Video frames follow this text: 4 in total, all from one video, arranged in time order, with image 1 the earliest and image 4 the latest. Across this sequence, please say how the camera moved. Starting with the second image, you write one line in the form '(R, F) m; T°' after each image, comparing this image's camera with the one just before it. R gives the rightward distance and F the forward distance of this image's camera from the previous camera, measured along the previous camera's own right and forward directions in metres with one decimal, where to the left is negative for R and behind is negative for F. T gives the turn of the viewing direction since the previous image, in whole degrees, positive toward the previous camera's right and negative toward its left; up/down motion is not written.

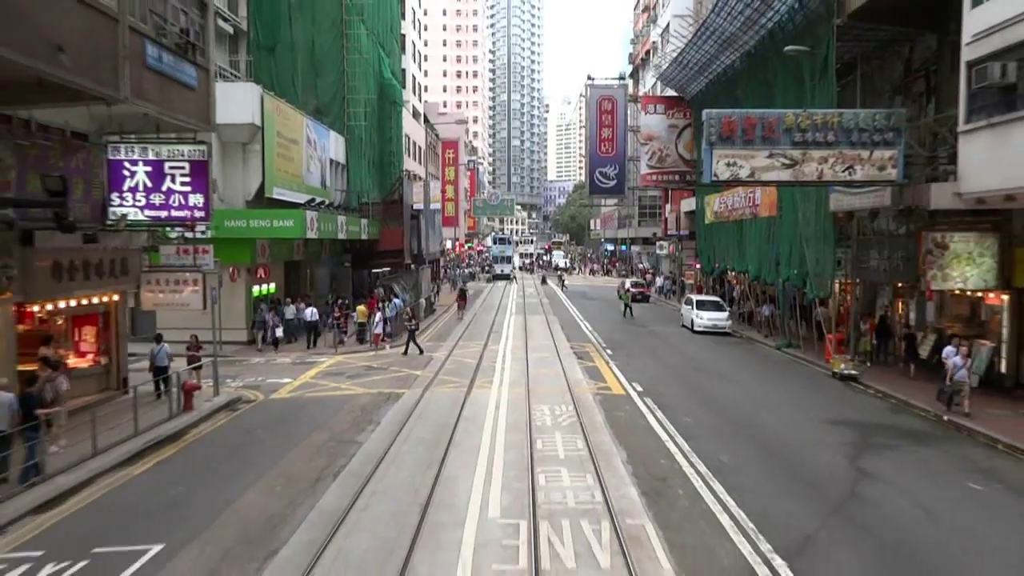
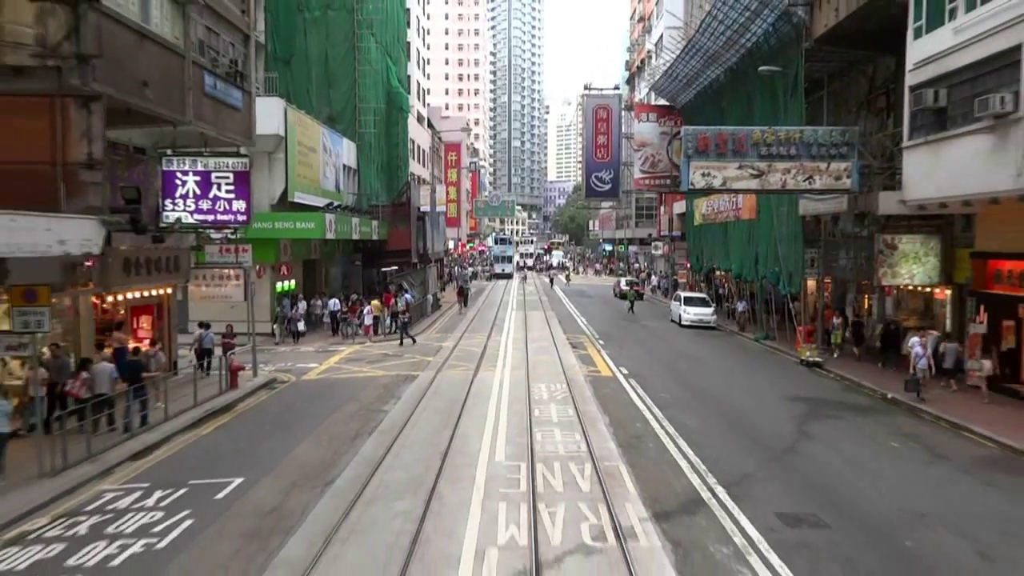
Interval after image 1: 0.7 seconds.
(0.0, -2.6) m; 0°
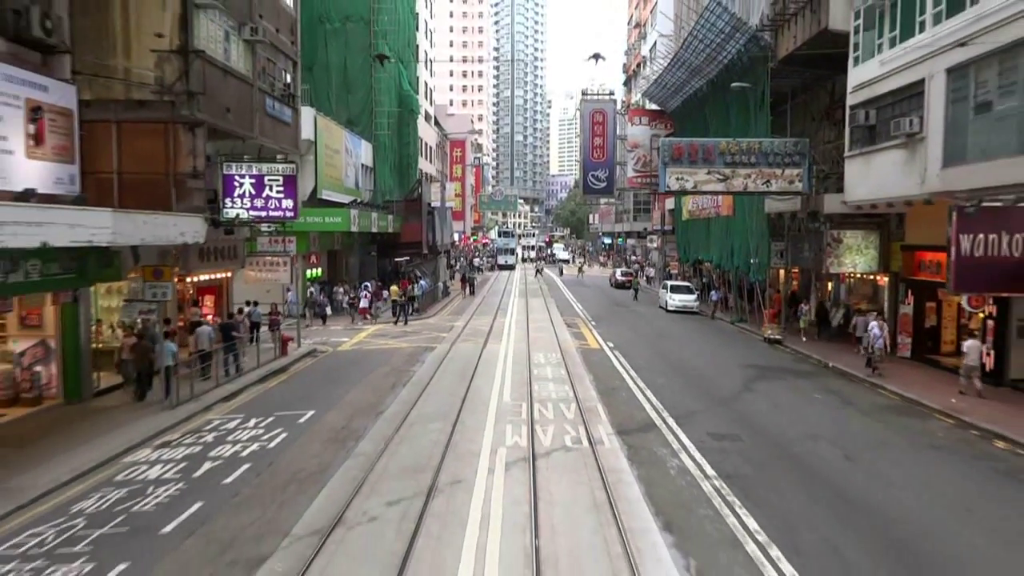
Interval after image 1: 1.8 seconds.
(0.0, -3.9) m; 0°
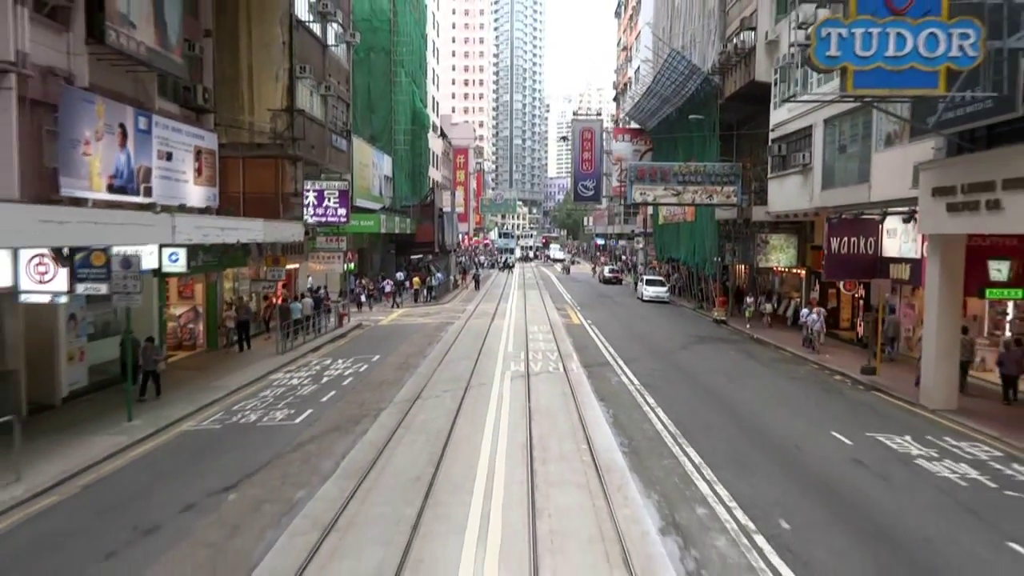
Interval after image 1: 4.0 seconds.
(-0.1, -7.3) m; 0°
